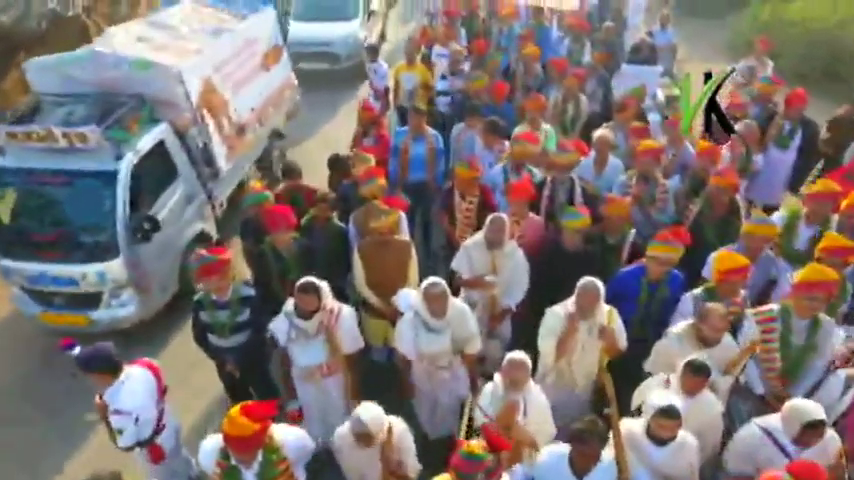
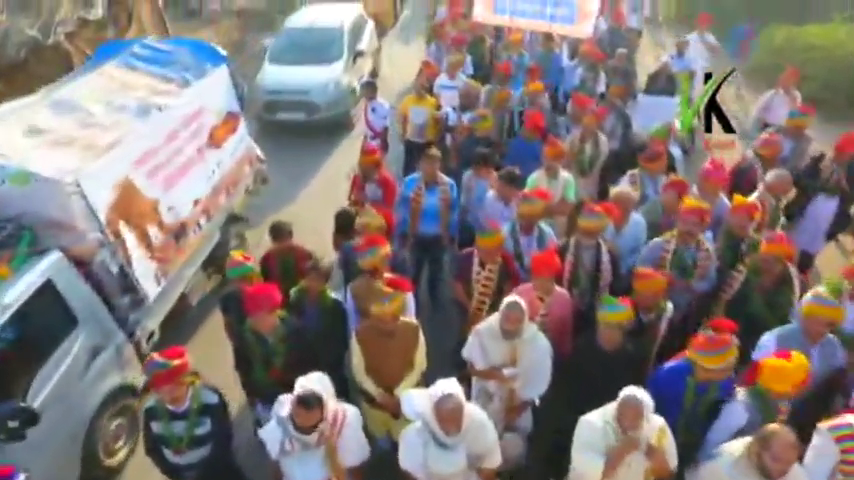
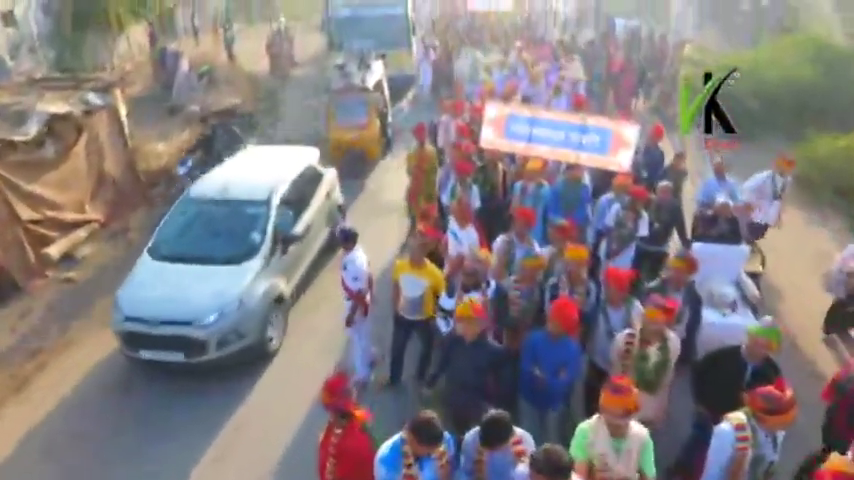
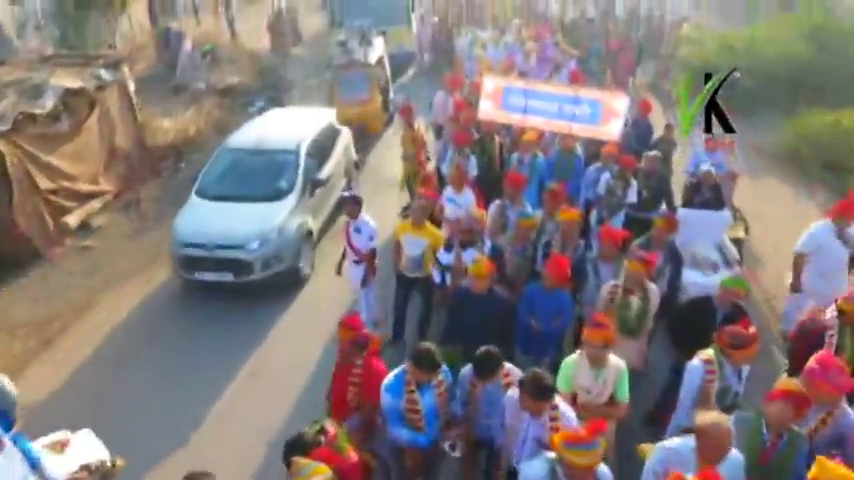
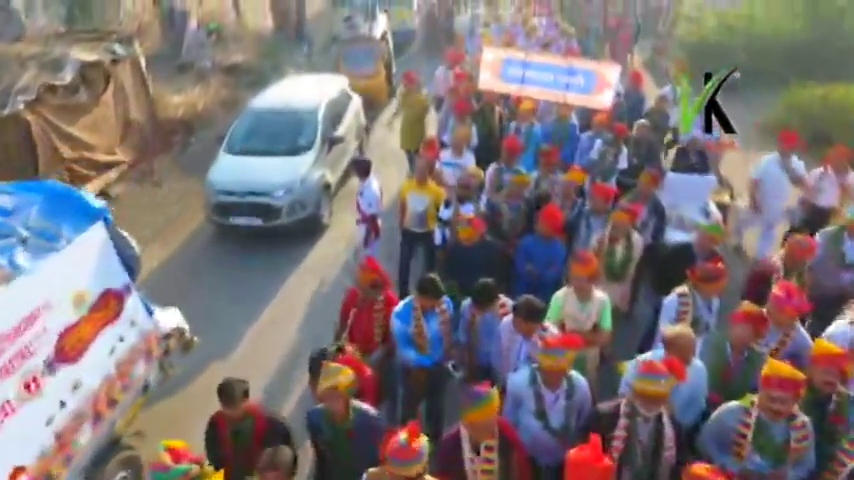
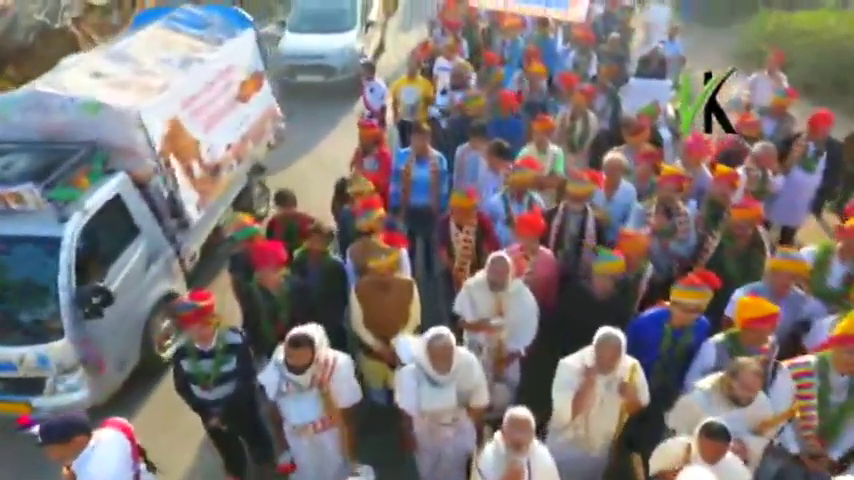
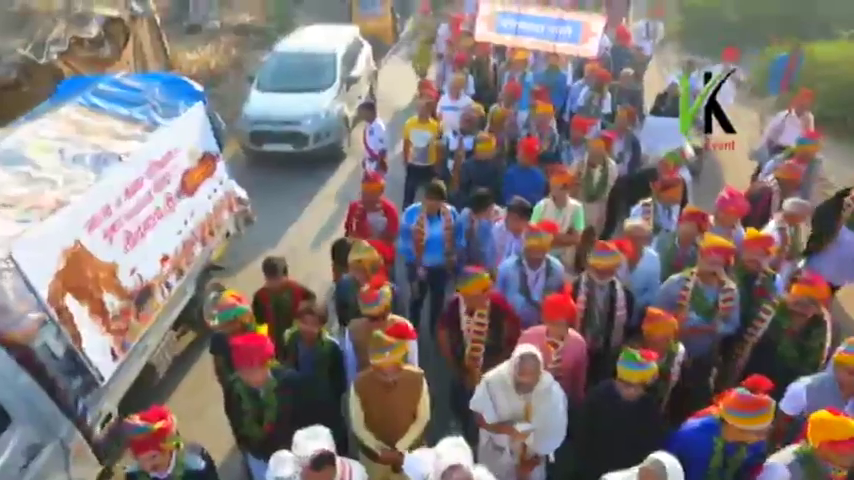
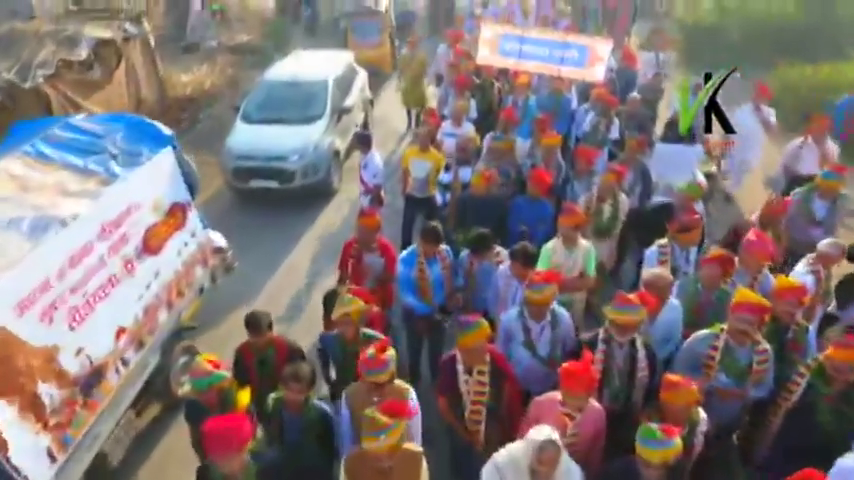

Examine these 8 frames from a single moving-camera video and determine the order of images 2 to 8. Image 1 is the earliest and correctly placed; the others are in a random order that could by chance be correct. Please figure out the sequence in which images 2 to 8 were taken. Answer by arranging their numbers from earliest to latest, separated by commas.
6, 2, 7, 8, 5, 4, 3
